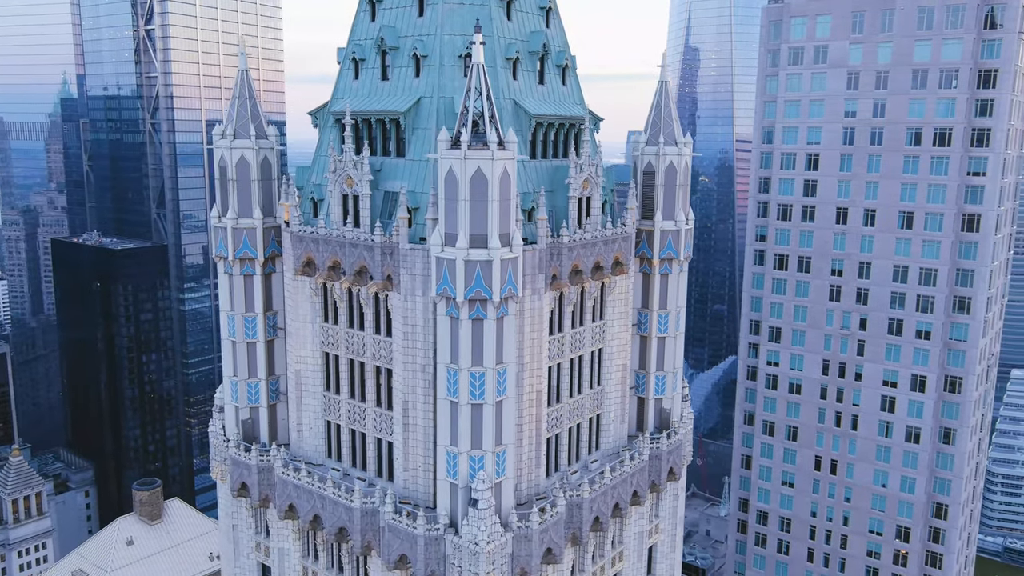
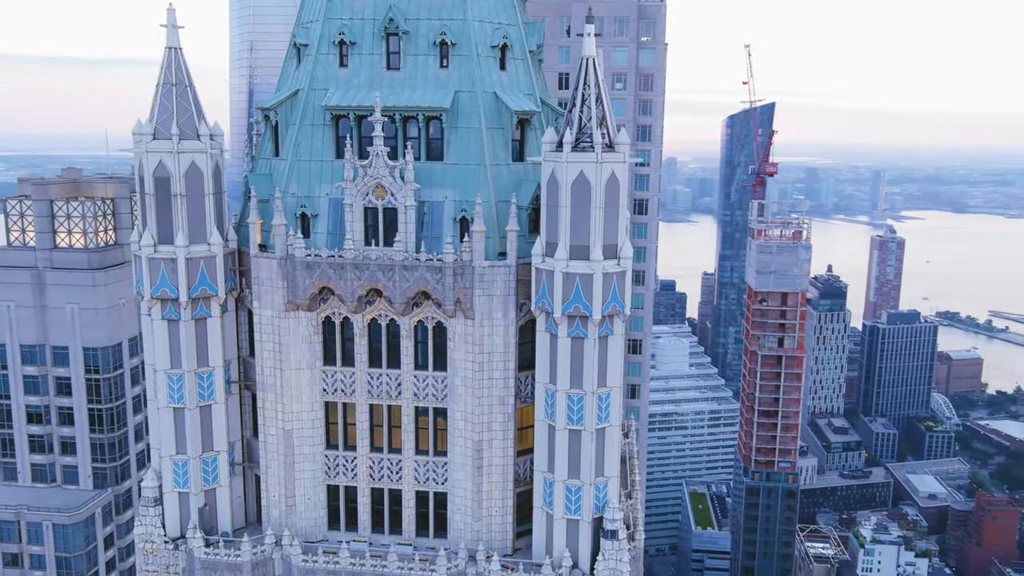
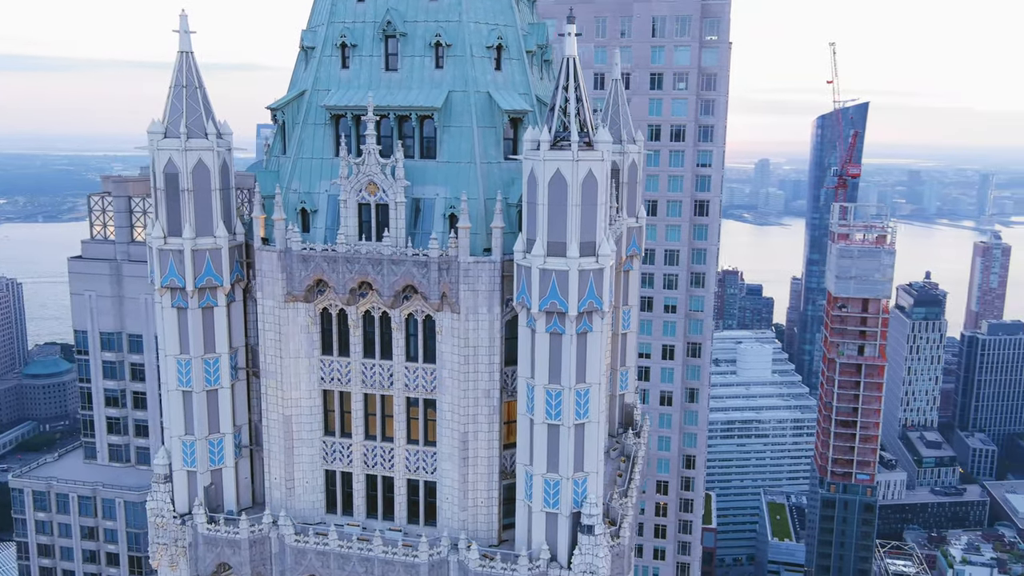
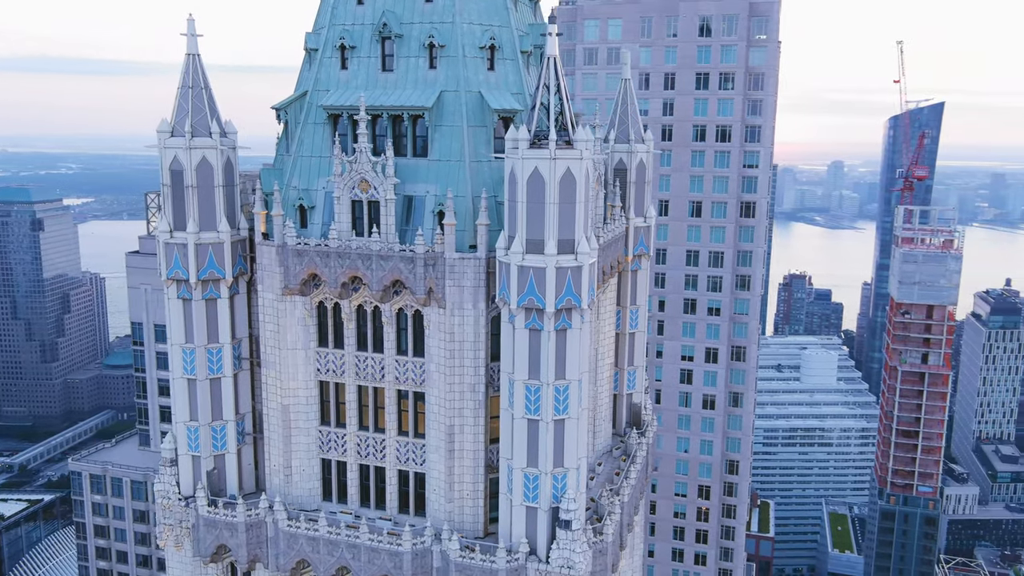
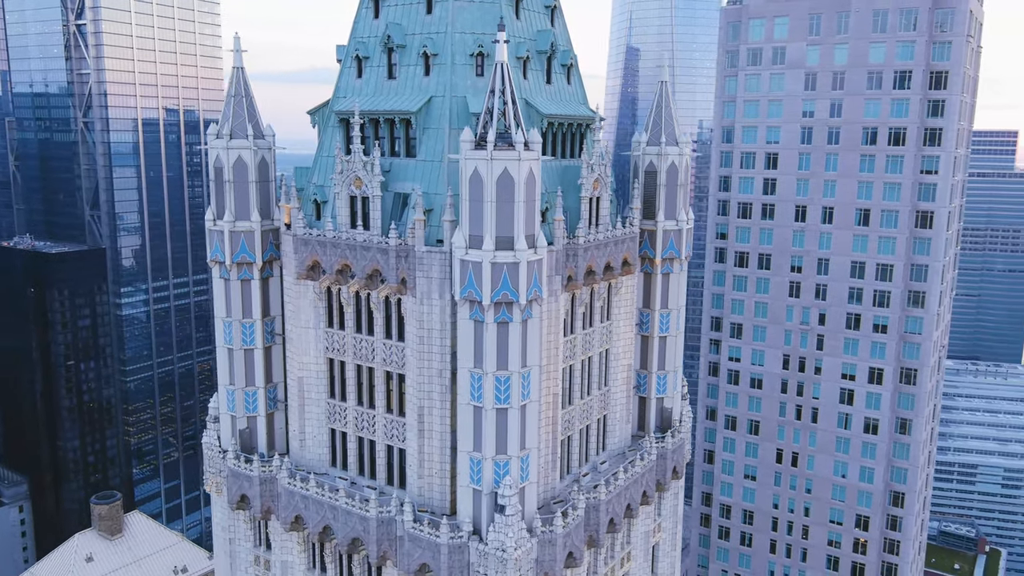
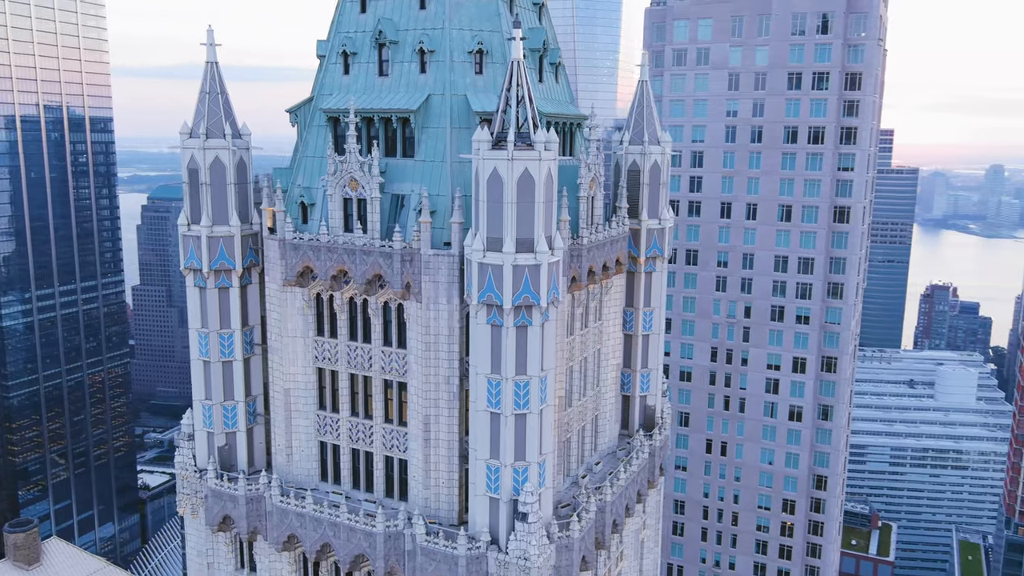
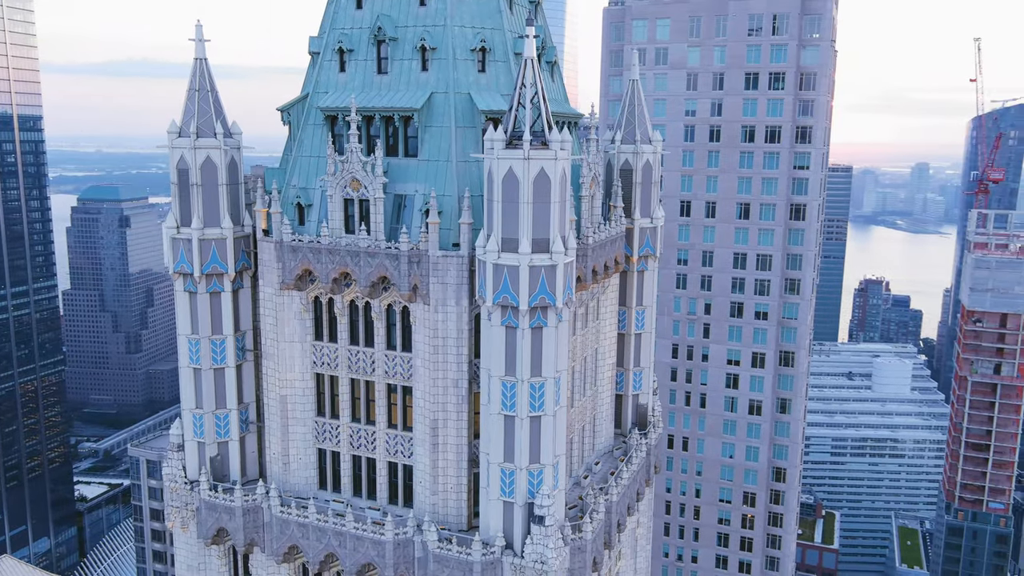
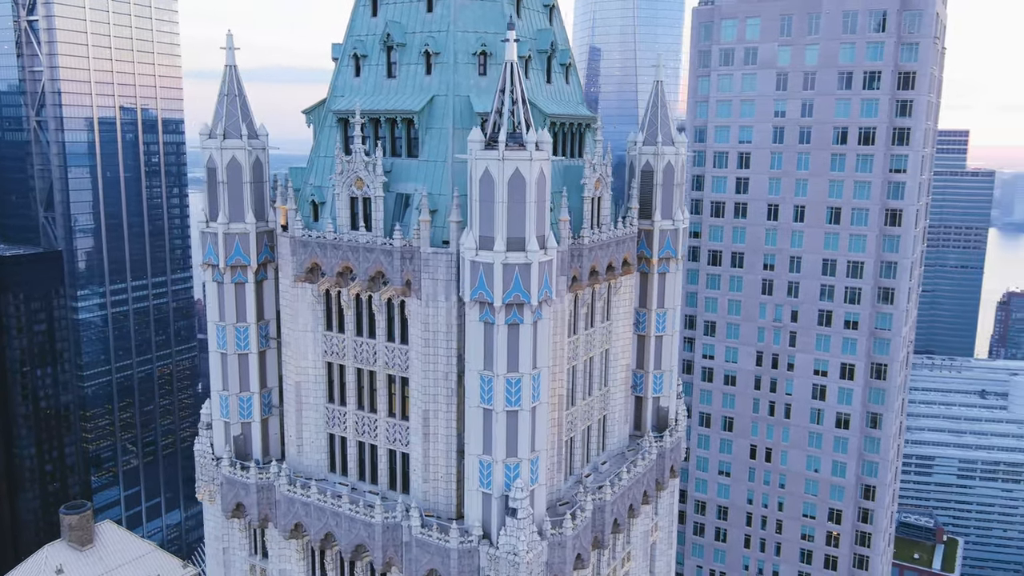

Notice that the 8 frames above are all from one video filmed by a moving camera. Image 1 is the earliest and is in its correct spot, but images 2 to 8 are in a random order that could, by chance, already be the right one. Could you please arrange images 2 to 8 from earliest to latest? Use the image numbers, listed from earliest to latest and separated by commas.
5, 8, 6, 7, 4, 3, 2
